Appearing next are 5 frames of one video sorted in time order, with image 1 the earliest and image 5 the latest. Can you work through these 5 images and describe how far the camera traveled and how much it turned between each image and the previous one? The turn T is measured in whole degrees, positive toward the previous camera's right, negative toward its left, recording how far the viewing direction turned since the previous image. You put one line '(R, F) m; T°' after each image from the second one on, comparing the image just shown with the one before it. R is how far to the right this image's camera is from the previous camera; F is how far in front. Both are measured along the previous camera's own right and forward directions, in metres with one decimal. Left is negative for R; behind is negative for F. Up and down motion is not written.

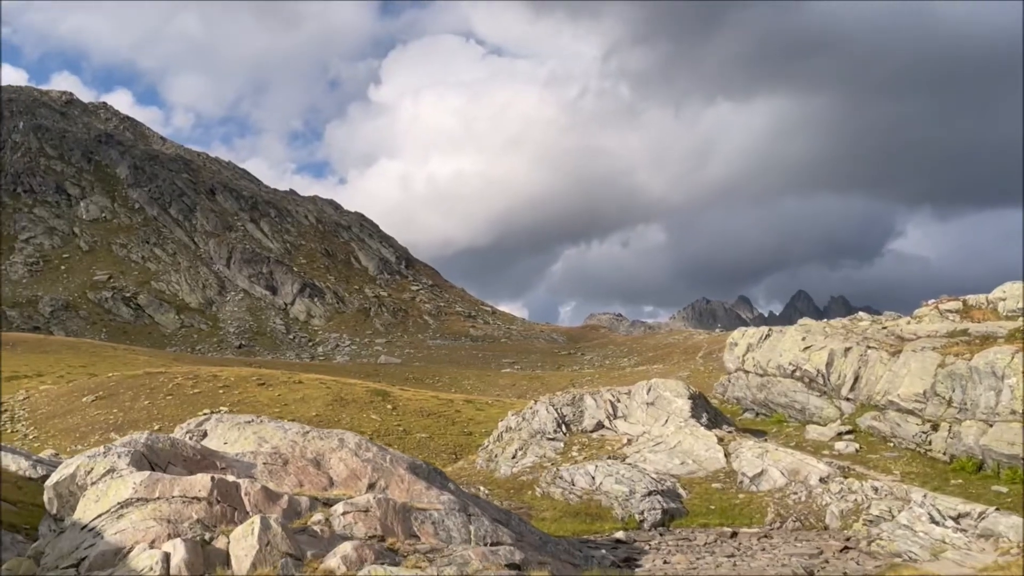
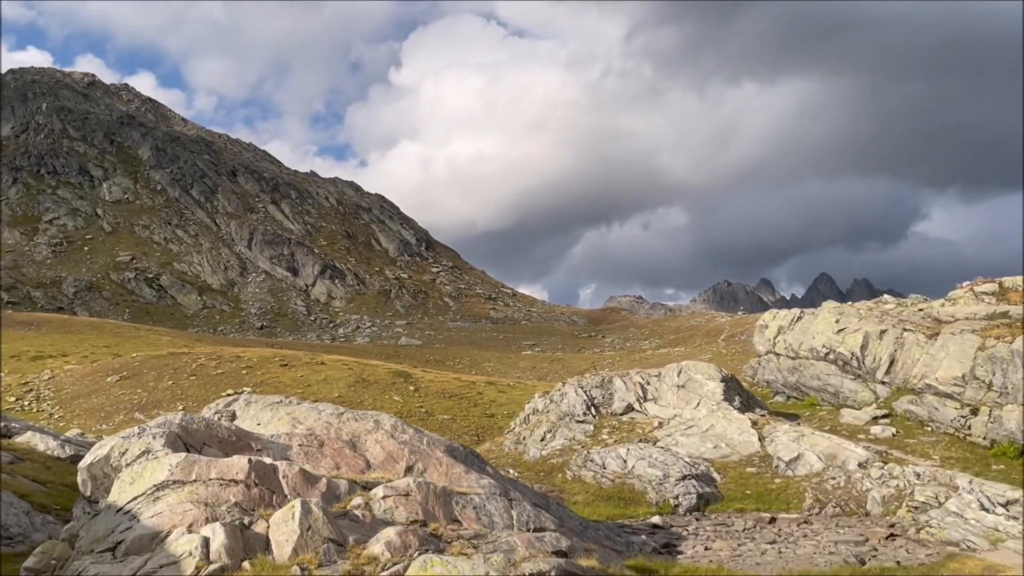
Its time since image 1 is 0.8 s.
(-0.8, +0.8) m; -2°
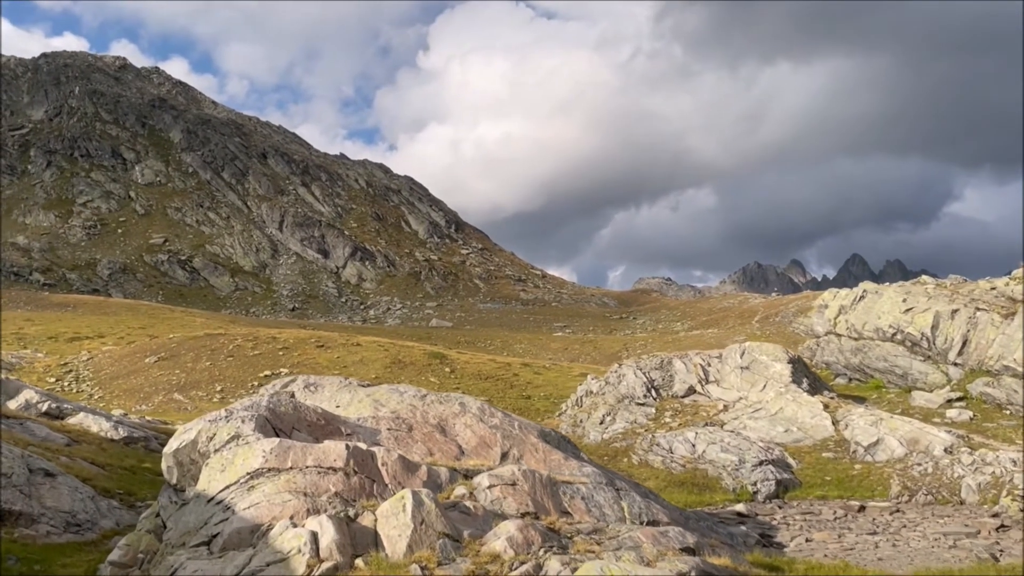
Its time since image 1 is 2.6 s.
(-2.3, +1.5) m; -2°
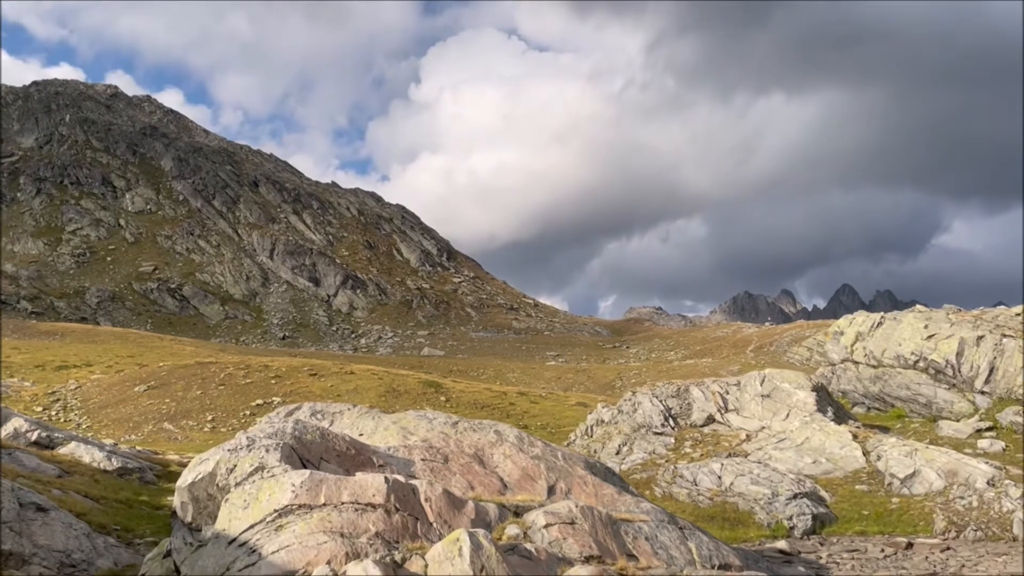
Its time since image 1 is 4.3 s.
(-1.6, +1.5) m; +1°
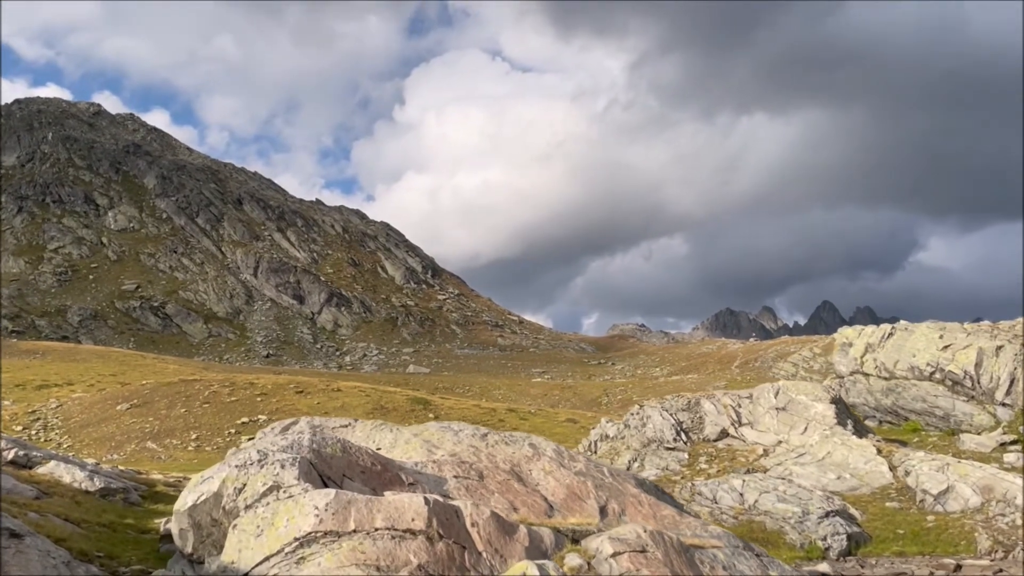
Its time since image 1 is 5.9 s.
(-1.5, +2.0) m; +2°
